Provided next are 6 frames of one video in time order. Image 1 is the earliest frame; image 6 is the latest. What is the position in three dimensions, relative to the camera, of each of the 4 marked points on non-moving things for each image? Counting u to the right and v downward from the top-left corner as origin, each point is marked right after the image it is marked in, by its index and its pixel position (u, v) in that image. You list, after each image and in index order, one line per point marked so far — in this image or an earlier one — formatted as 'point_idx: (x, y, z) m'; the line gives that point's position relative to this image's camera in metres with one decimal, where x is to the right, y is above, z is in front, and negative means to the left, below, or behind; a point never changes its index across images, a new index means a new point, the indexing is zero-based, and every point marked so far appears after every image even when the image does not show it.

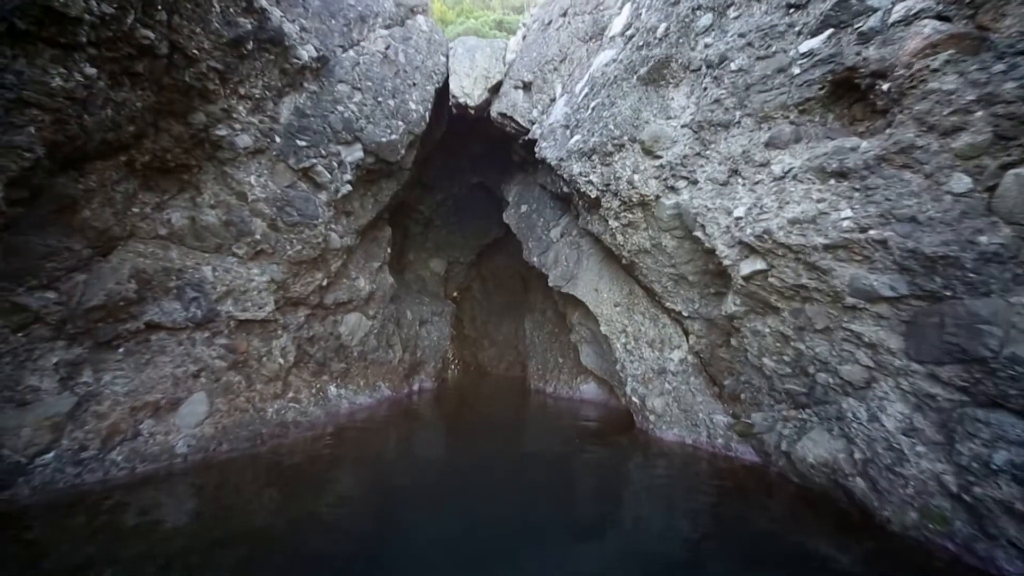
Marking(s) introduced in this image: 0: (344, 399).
0: (-3.4, -2.2, +7.3) m
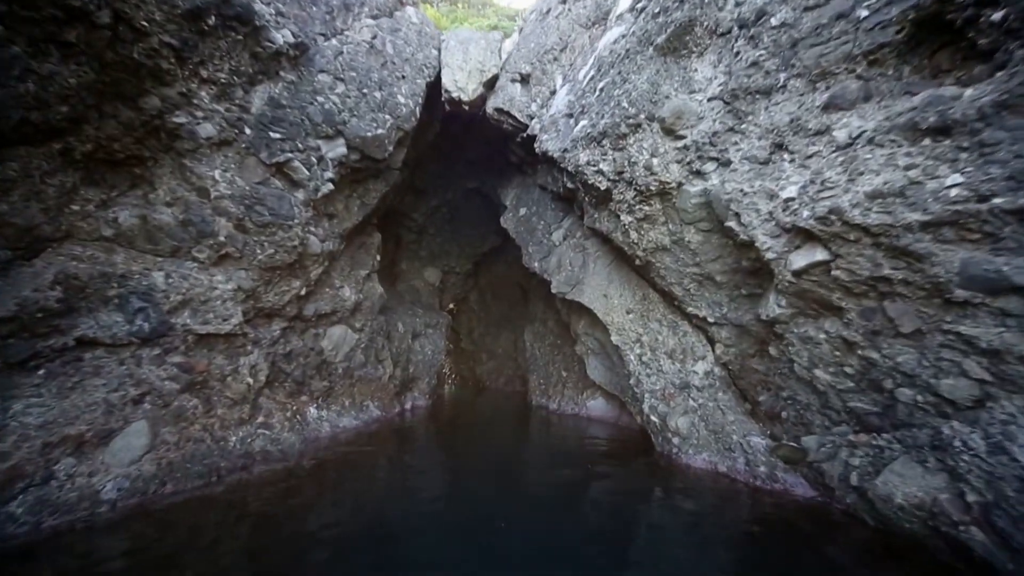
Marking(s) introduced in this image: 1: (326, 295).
0: (-3.4, -2.4, +6.5) m
1: (-3.4, -0.1, +6.7) m
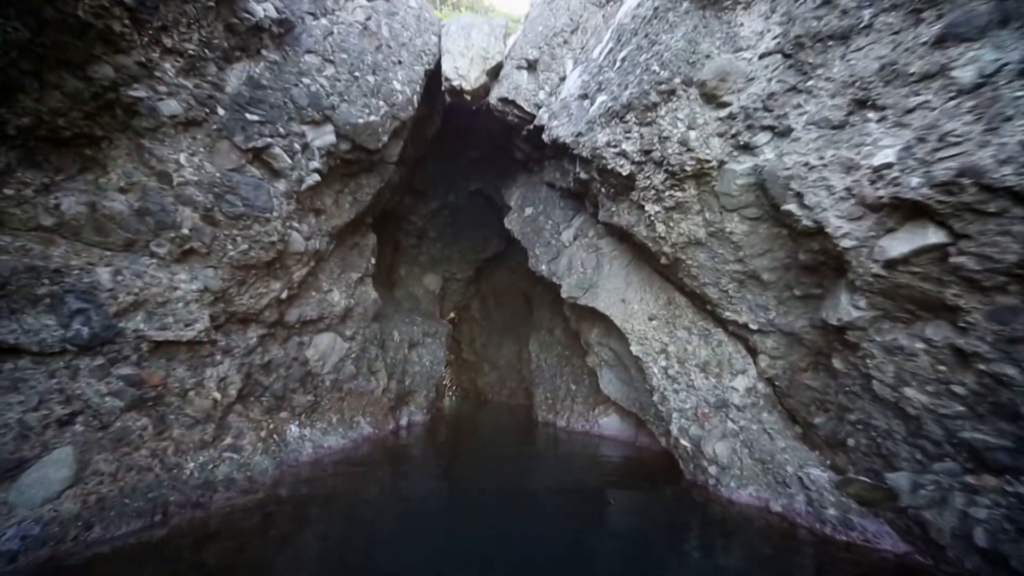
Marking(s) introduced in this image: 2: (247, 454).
0: (-3.3, -2.4, +5.8) m
1: (-3.3, -0.2, +6.0) m
2: (-3.4, -2.2, +4.7) m
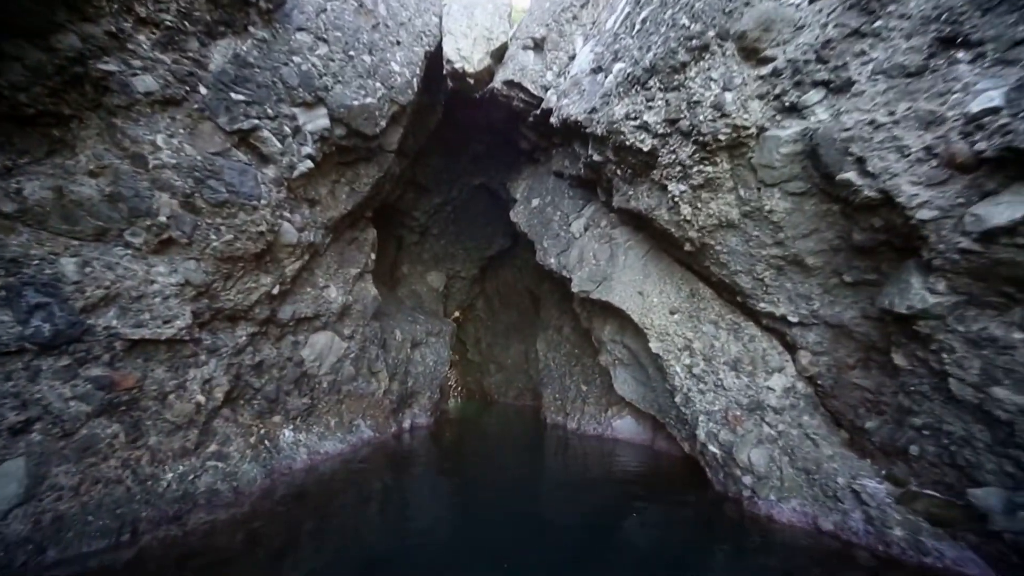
0: (-3.1, -2.4, +5.4) m
1: (-3.2, -0.1, +5.6) m
2: (-3.3, -2.1, +4.3) m
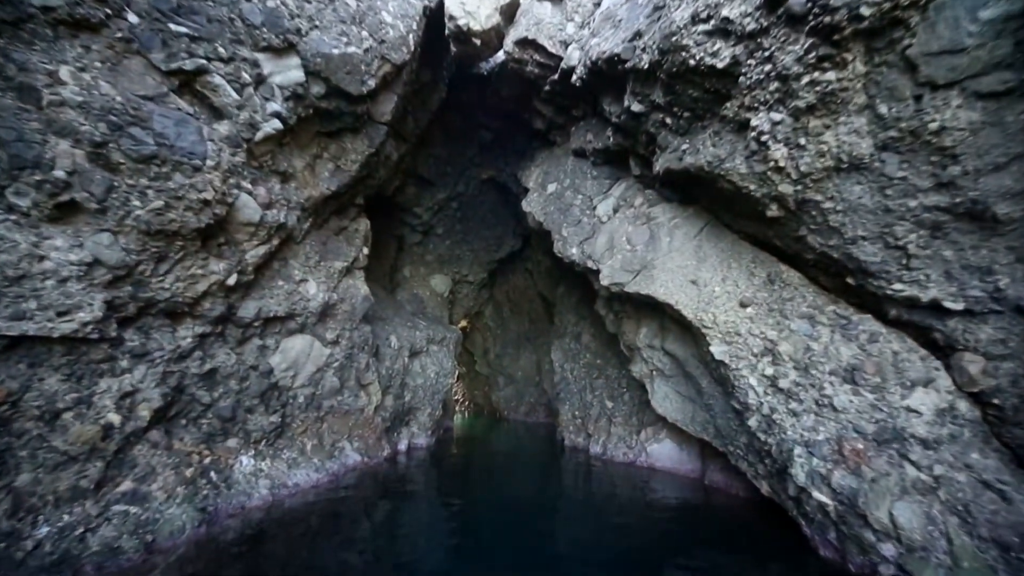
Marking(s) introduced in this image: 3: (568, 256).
0: (-3.0, -2.3, +4.3) m
1: (-3.0, 0.0, +4.6) m
2: (-3.2, -1.9, +3.2) m
3: (+0.8, +0.5, +5.2) m
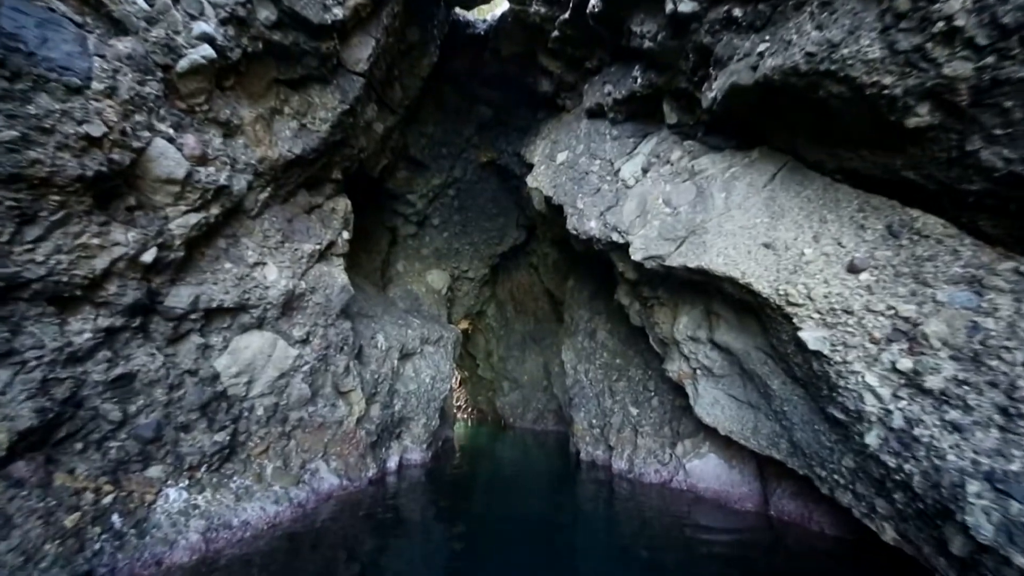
0: (-2.8, -2.1, +3.3) m
1: (-3.0, +0.2, +3.6) m
2: (-3.1, -1.7, +2.2) m
3: (+0.9, +0.7, +4.2) m
